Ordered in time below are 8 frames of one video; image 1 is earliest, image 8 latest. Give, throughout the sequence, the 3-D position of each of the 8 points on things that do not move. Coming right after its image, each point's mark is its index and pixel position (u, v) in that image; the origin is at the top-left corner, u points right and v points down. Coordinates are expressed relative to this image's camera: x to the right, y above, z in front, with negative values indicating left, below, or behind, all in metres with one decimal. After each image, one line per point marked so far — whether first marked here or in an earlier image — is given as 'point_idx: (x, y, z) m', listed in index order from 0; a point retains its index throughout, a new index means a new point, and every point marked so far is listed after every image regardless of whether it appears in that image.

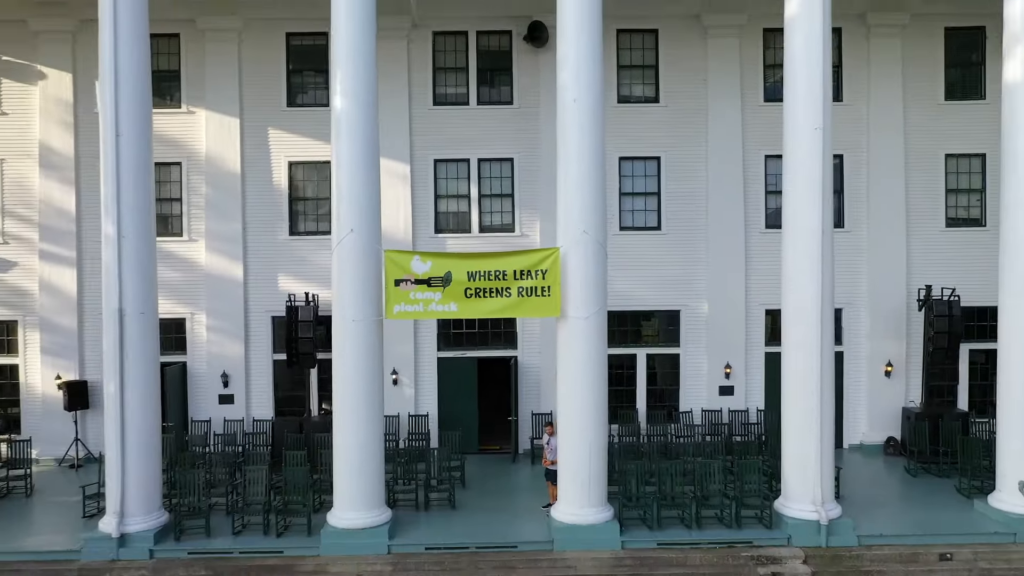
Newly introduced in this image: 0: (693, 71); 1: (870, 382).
0: (+4.2, +5.0, +11.4) m
1: (+8.3, -2.1, +11.5) m
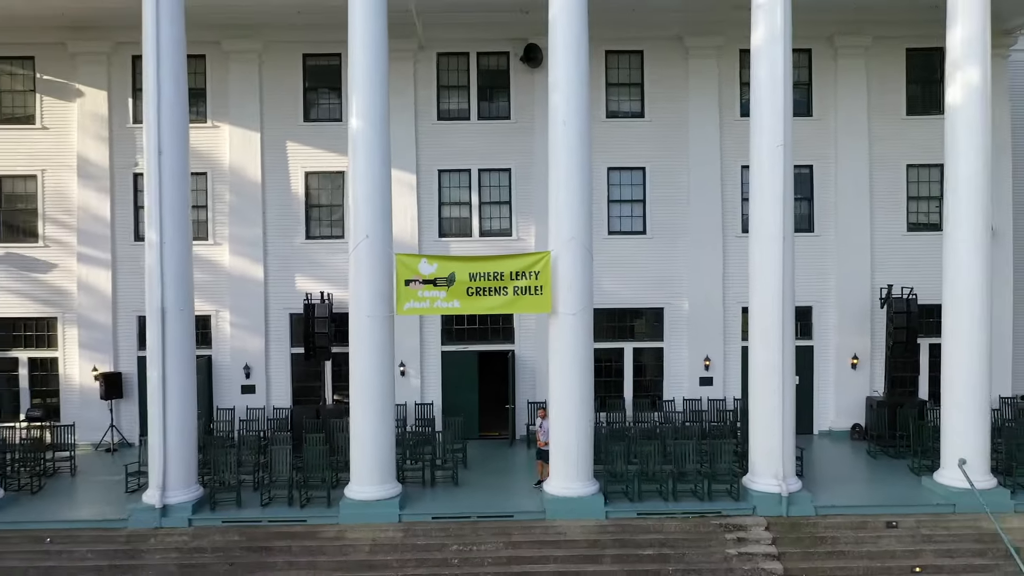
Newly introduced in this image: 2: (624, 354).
0: (+4.1, +5.0, +12.5) m
1: (+8.2, -2.1, +12.5) m
2: (+2.8, -1.6, +12.7) m
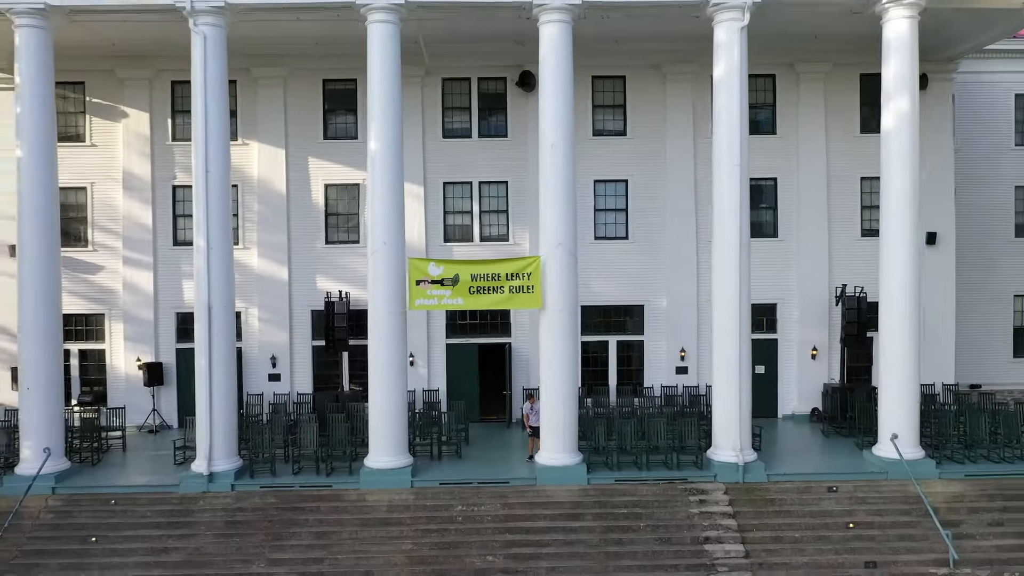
0: (+4.0, +5.0, +14.0) m
1: (+8.1, -2.1, +14.1) m
2: (+2.7, -1.6, +14.2) m
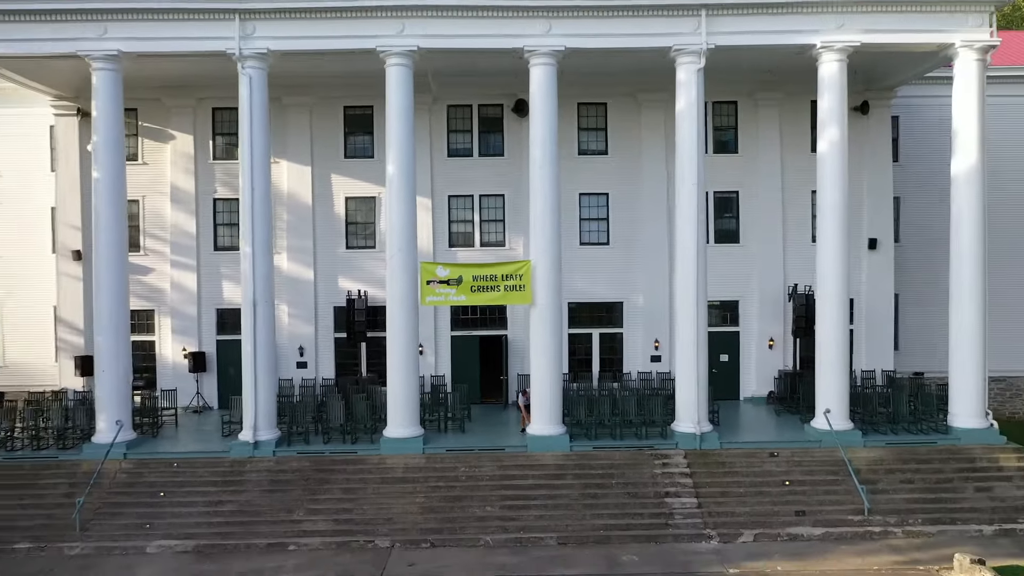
0: (+3.9, +5.0, +16.2) m
1: (+8.0, -2.1, +16.2) m
2: (+2.6, -1.6, +16.4) m
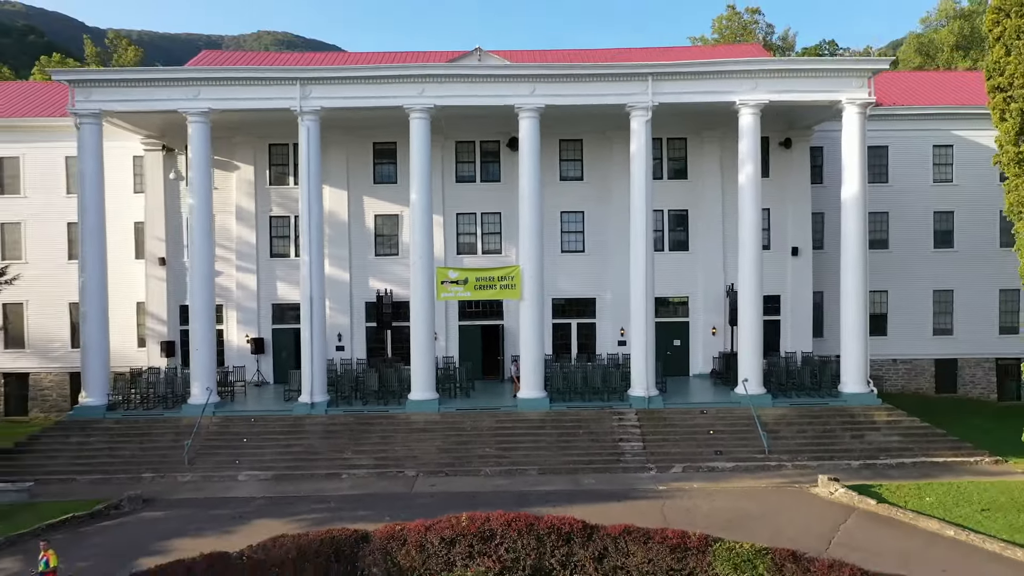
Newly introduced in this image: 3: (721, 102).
0: (+3.7, +5.1, +20.3) m
1: (+7.8, -2.0, +20.3) m
2: (+2.4, -1.6, +20.5) m
3: (+7.3, +6.5, +17.6) m
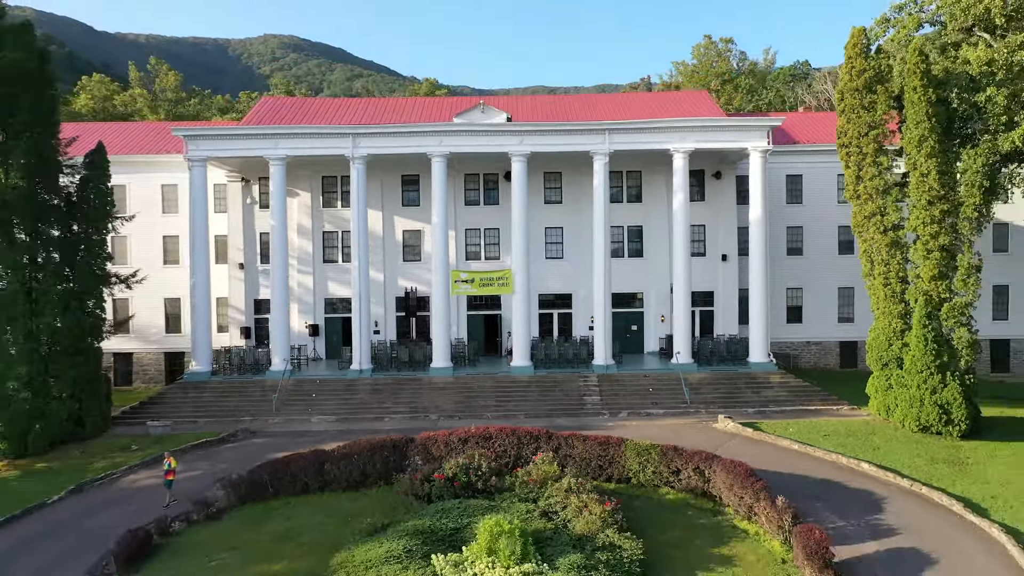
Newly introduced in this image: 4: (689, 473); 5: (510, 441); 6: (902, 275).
0: (+3.5, +5.2, +26.6) m
1: (+7.6, -1.9, +26.5) m
2: (+2.2, -1.4, +26.8) m
3: (+7.0, +6.6, +23.9) m
4: (+5.6, -5.8, +15.9) m
5: (-0.1, -5.1, +16.7) m
6: (+15.5, +0.5, +19.9) m
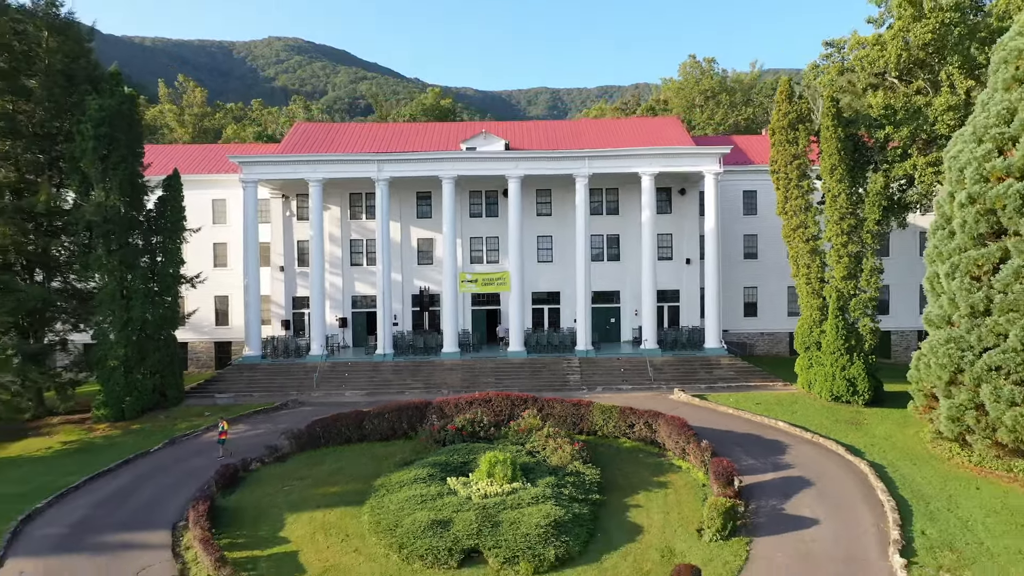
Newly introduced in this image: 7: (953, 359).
0: (+3.3, +5.3, +31.6) m
1: (+7.4, -1.8, +31.5) m
2: (+2.0, -1.4, +31.8) m
3: (+6.9, +6.7, +28.9) m
4: (+5.3, -5.8, +20.8) m
5: (-0.3, -5.0, +21.7) m
6: (+15.3, +0.6, +24.8) m
7: (+16.8, -2.7, +19.2) m
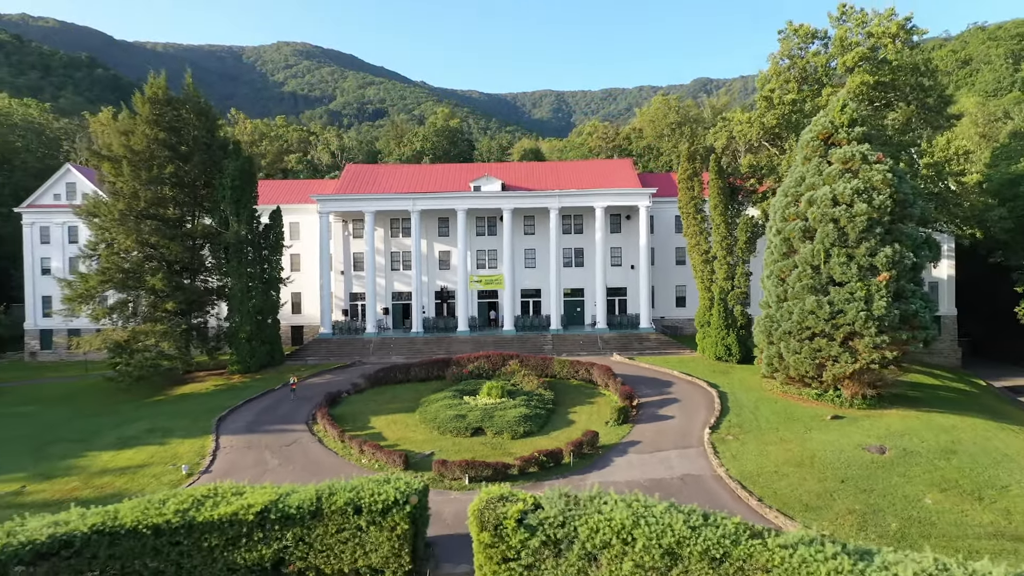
0: (+2.8, +5.4, +44.1) m
1: (+6.9, -1.7, +44.0) m
2: (+1.6, -1.2, +44.3) m
3: (+6.3, +6.9, +41.4) m
4: (+4.7, -5.6, +33.4) m
5: (-0.9, -4.8, +34.3) m
6: (+14.8, +0.8, +37.2) m
7: (+16.2, -2.5, +31.6) m
